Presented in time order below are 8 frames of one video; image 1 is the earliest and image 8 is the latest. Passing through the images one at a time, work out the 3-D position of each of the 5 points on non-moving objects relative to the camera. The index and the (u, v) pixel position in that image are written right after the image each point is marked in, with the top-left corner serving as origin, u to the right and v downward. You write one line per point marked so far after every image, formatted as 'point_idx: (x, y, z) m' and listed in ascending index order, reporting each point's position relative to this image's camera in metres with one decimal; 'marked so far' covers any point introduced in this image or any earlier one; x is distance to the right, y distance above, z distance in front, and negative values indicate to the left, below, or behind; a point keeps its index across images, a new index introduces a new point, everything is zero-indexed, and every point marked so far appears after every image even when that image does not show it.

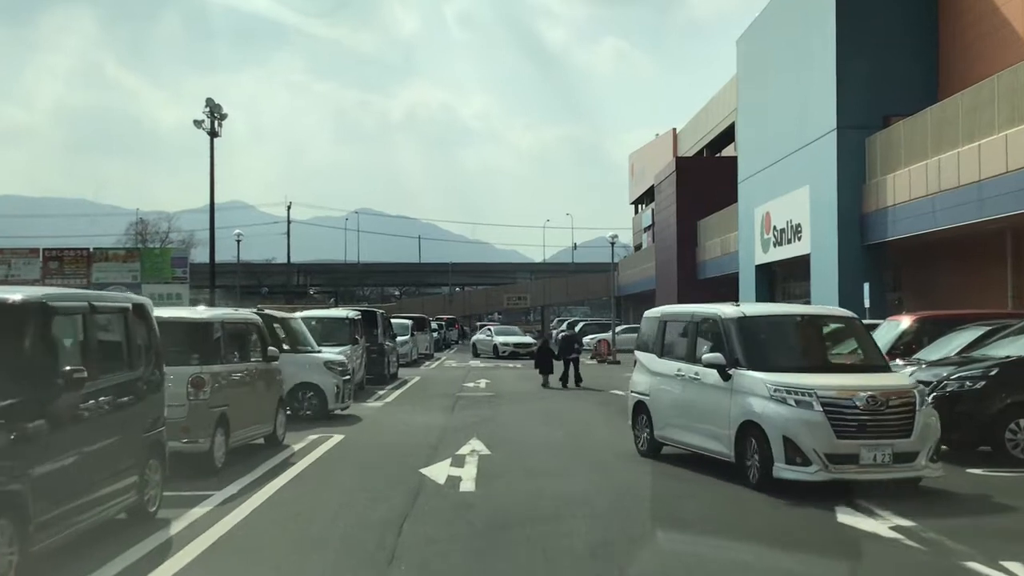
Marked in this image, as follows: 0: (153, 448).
0: (-2.6, -1.1, +7.2) m
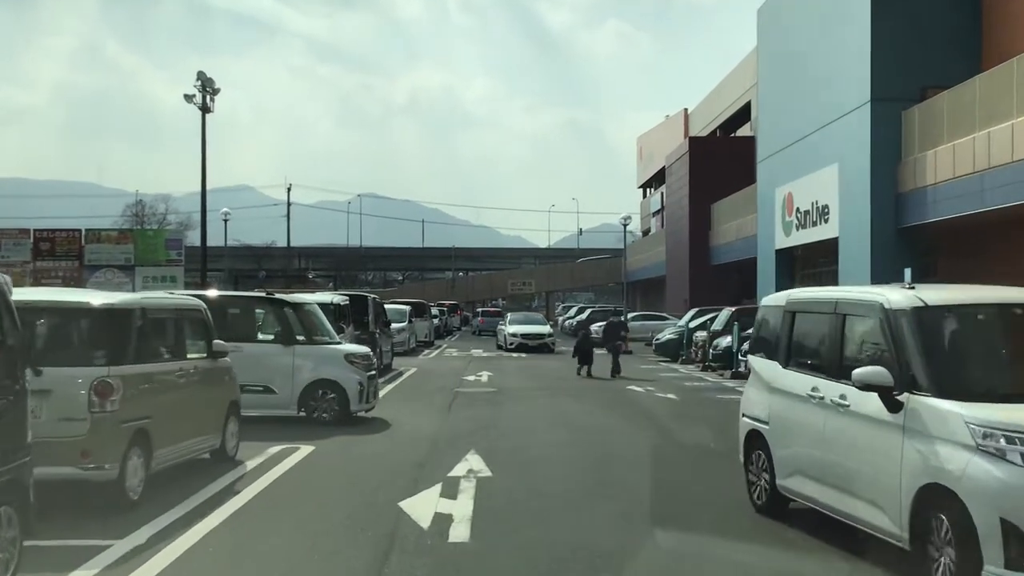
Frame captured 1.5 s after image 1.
0: (-2.5, -1.0, +5.1) m
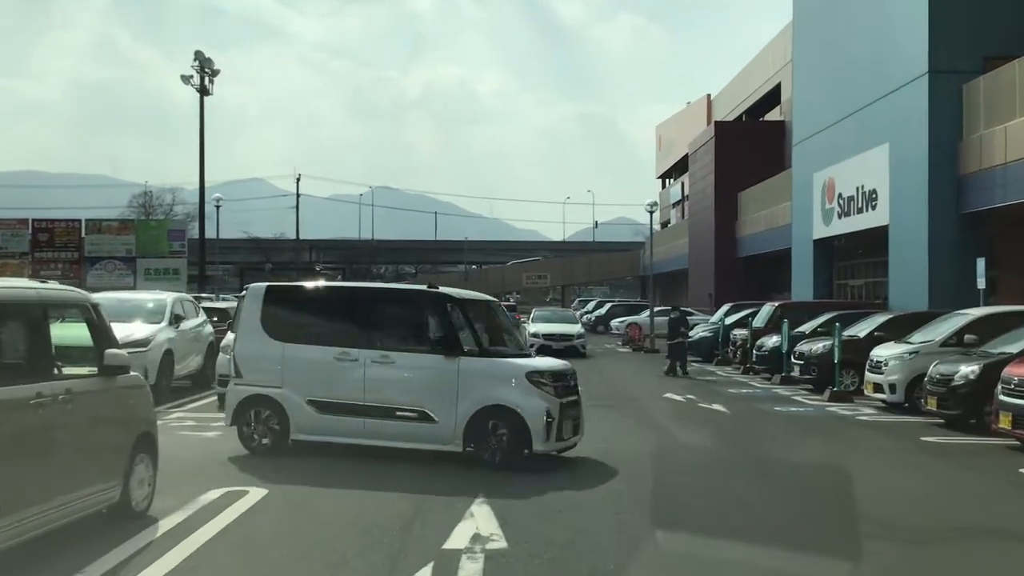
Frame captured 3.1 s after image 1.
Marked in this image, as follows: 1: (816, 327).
0: (-2.4, -0.9, +2.6) m
1: (+5.3, -0.7, +17.8) m
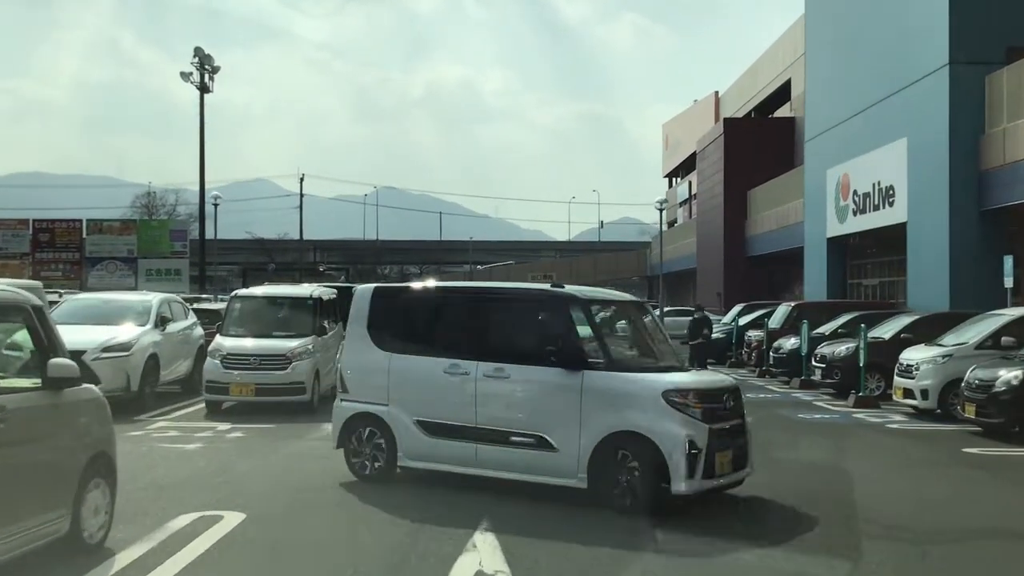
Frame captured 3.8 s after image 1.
0: (-2.4, -0.9, +1.8) m
1: (+5.4, -0.7, +17.0) m
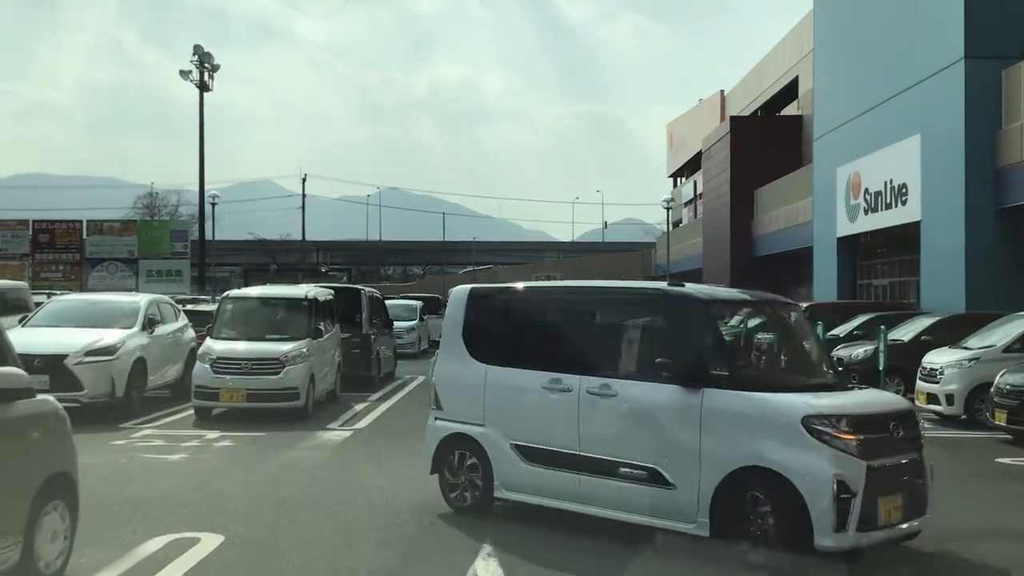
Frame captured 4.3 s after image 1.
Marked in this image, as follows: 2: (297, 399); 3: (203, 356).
0: (-2.4, -0.9, +1.2) m
1: (+5.5, -0.7, +16.4) m
2: (-2.4, -1.2, +11.3) m
3: (-3.4, -0.8, +11.4) m
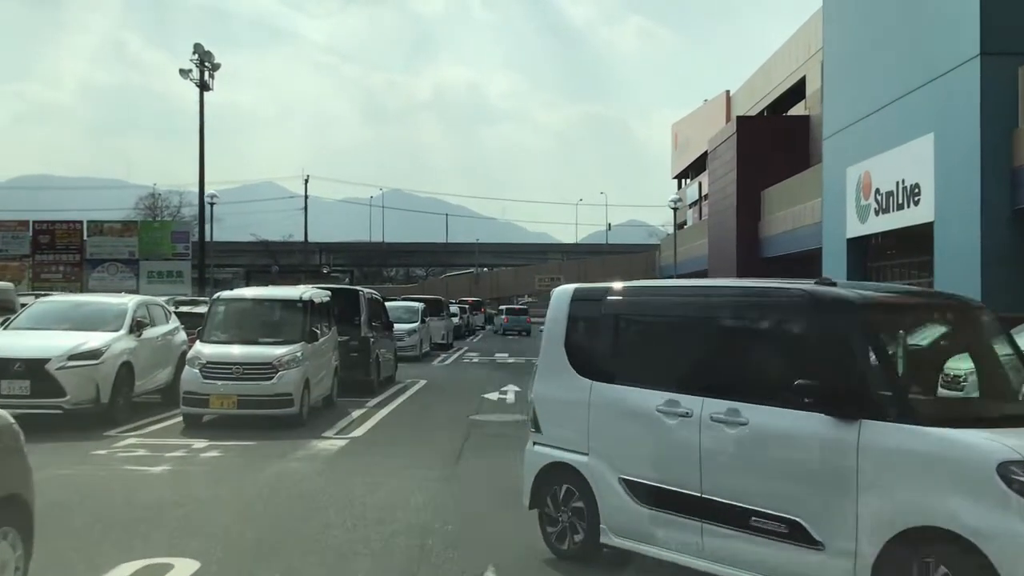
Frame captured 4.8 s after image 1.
0: (-2.3, -0.9, +0.7) m
1: (+5.5, -0.7, +15.8) m
2: (-2.3, -1.2, +10.8) m
3: (-3.4, -0.8, +10.8) m
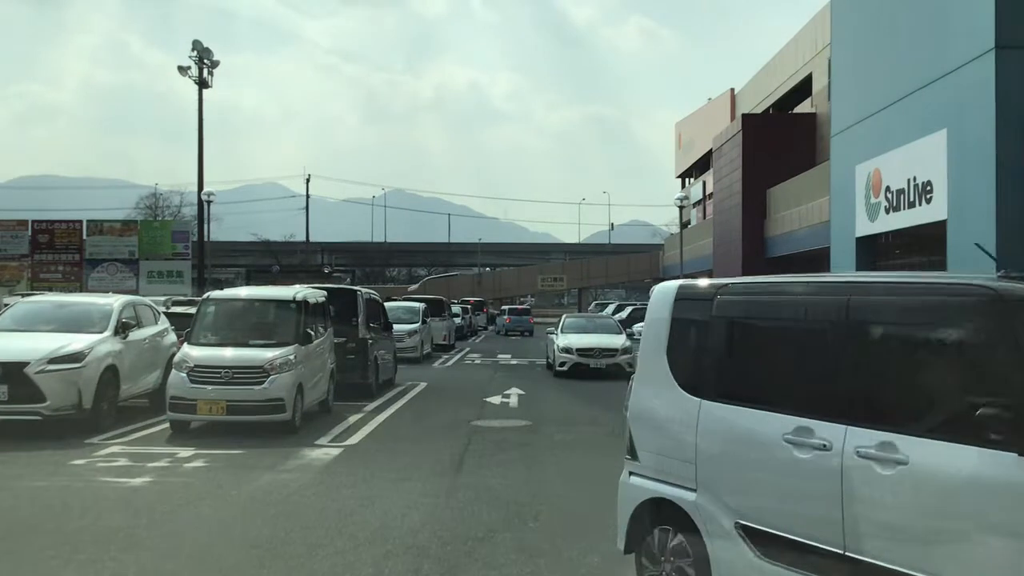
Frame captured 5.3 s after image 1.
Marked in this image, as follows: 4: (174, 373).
0: (-2.3, -0.9, +0.2) m
1: (+5.6, -0.7, +15.3) m
2: (-2.3, -1.2, +10.2) m
3: (-3.4, -0.8, +10.3) m
4: (-3.4, -0.9, +10.3) m
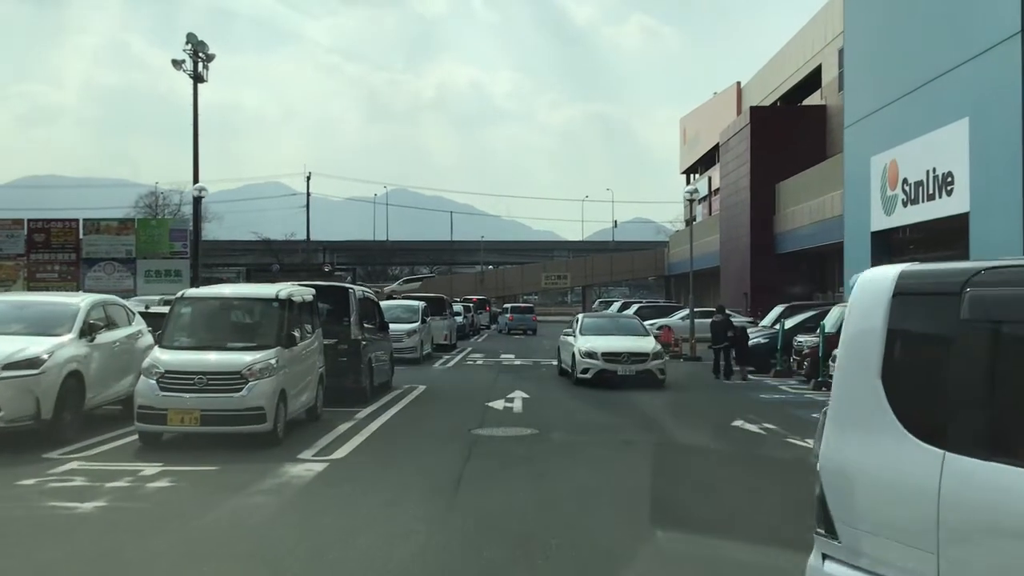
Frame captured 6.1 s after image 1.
0: (-2.3, -0.9, -0.8) m
1: (+5.6, -0.6, +14.3) m
2: (-2.3, -1.2, +9.3) m
3: (-3.3, -0.7, +9.3) m
4: (-3.4, -0.8, +9.3) m
